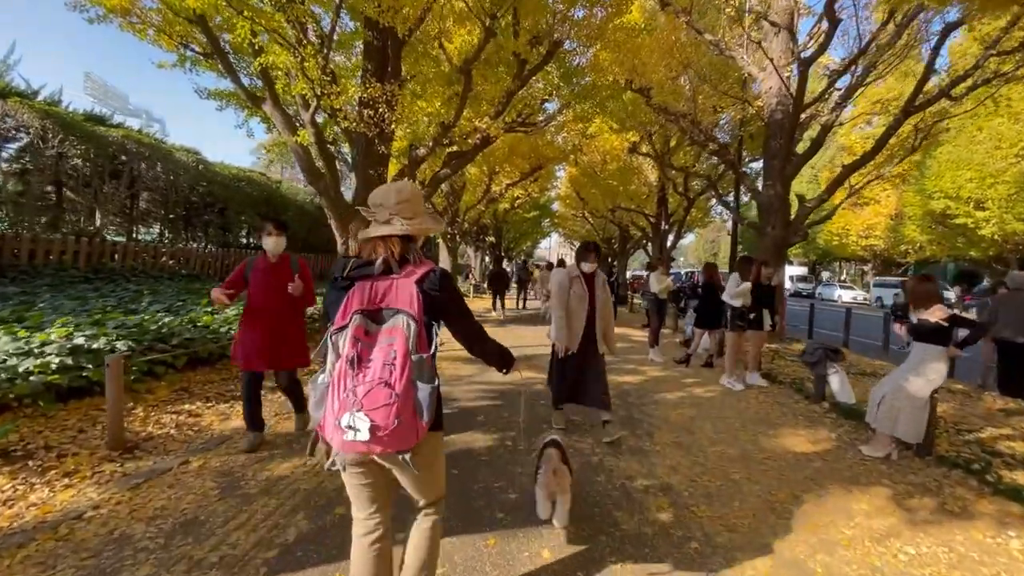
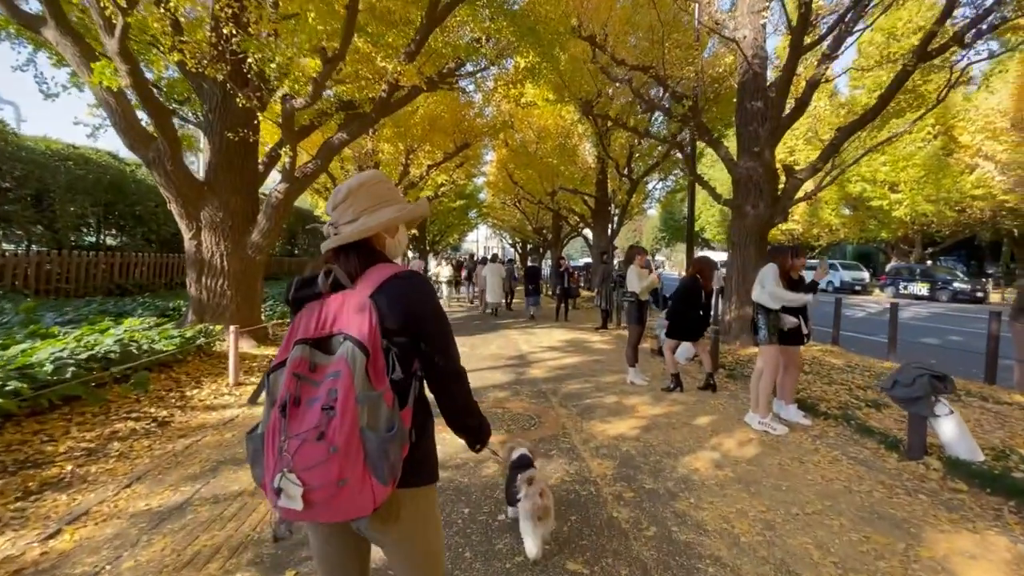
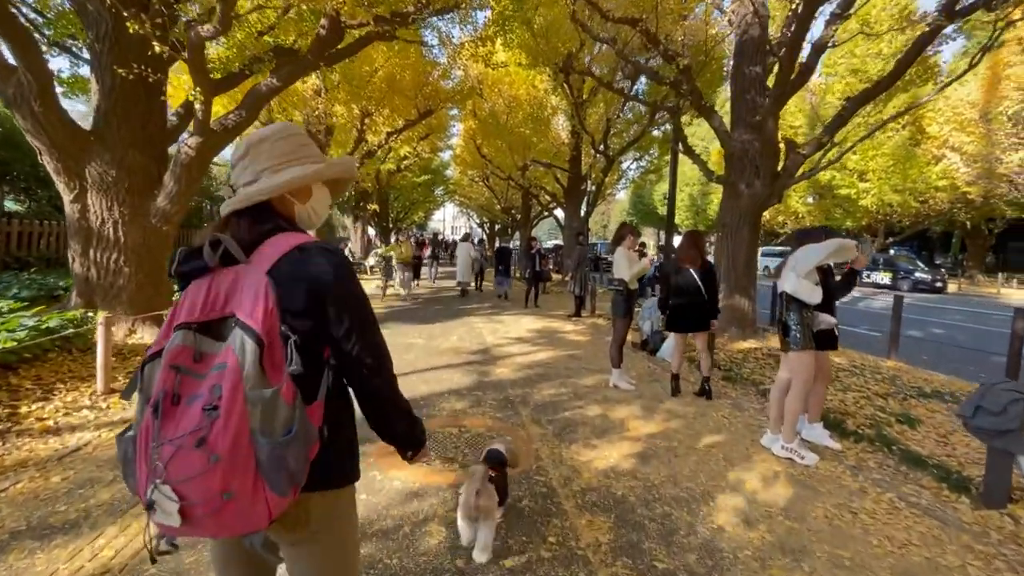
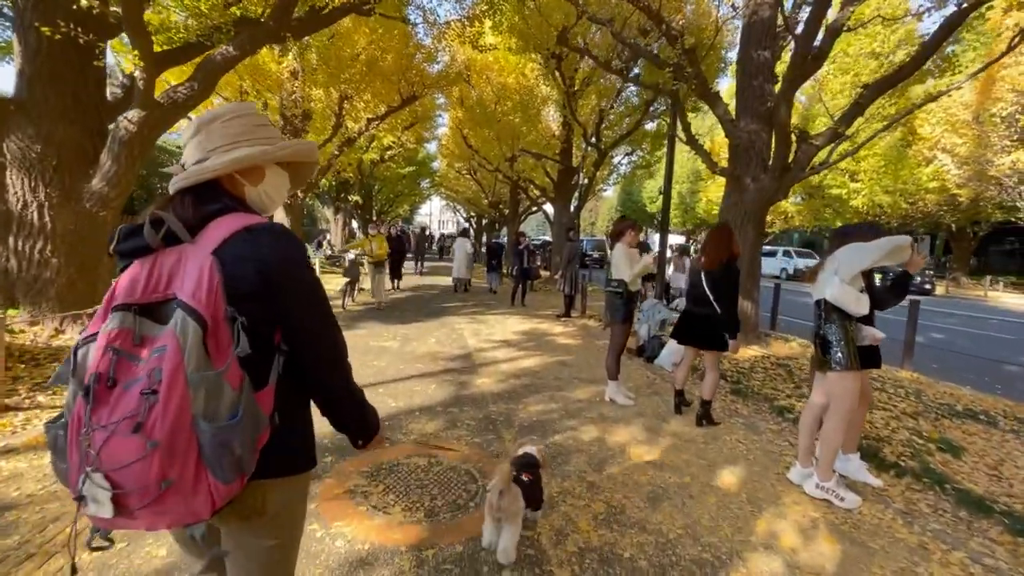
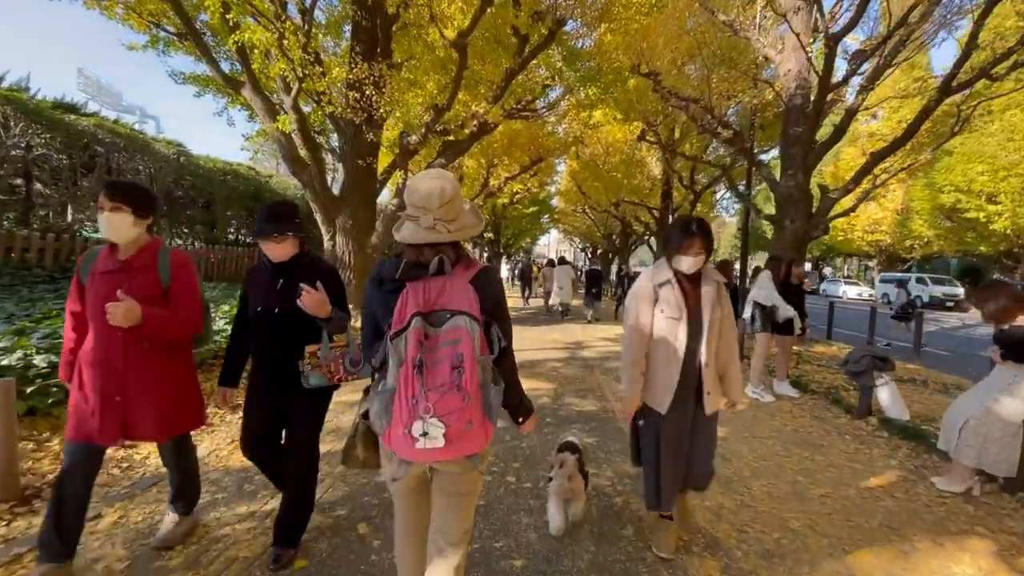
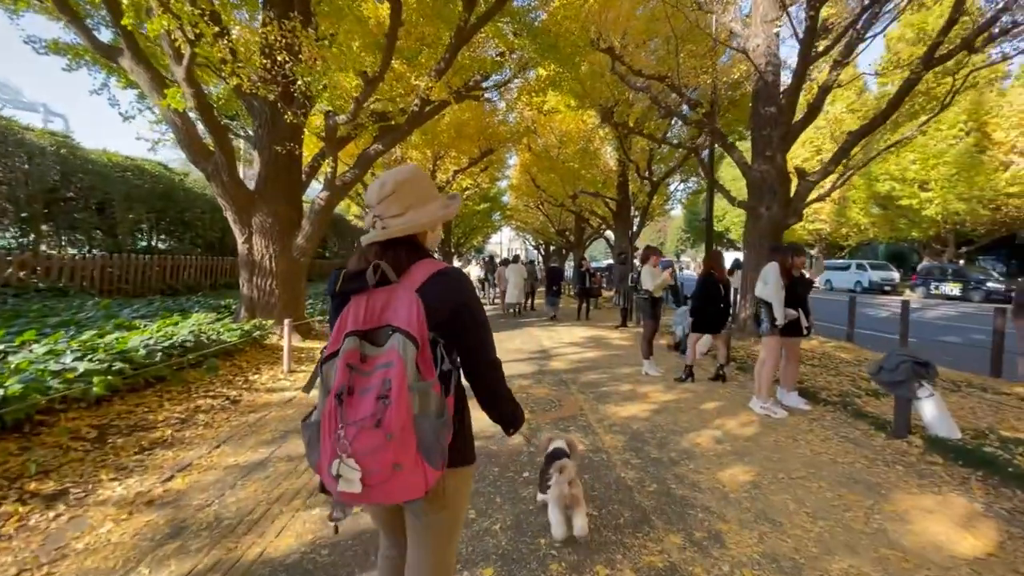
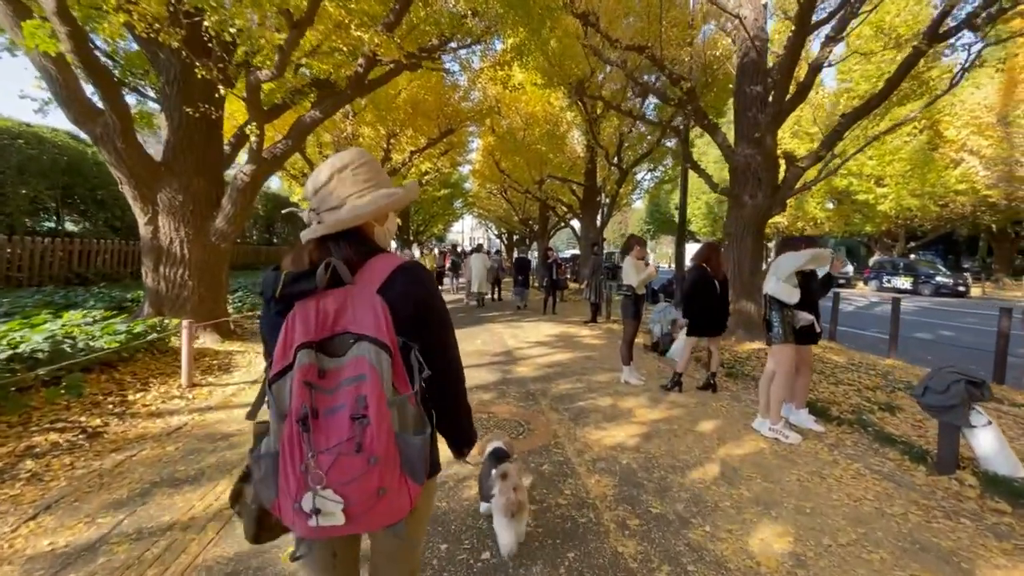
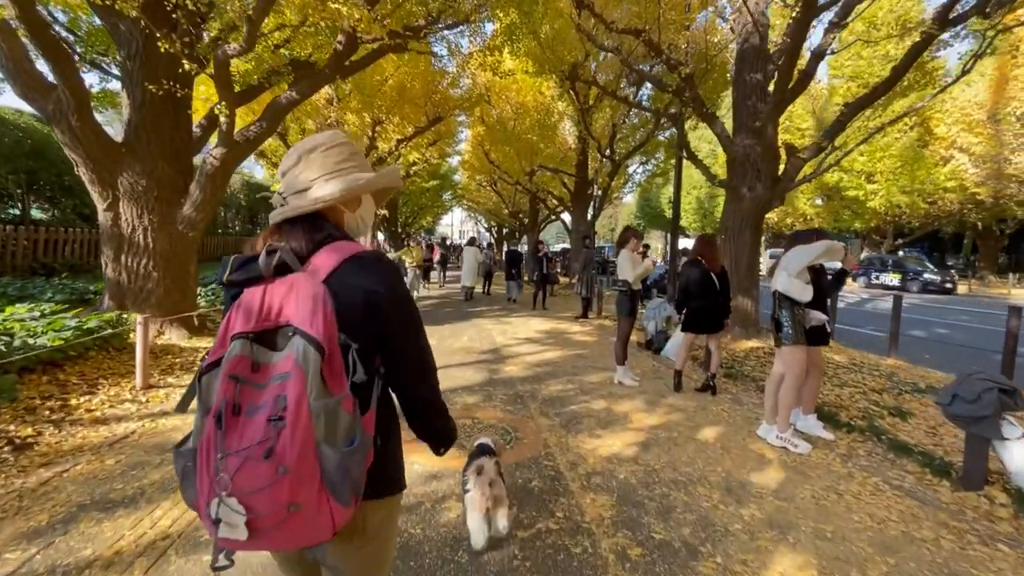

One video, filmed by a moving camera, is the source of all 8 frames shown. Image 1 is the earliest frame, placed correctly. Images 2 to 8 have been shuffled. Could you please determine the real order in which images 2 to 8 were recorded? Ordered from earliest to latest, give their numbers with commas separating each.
5, 6, 2, 7, 8, 3, 4
